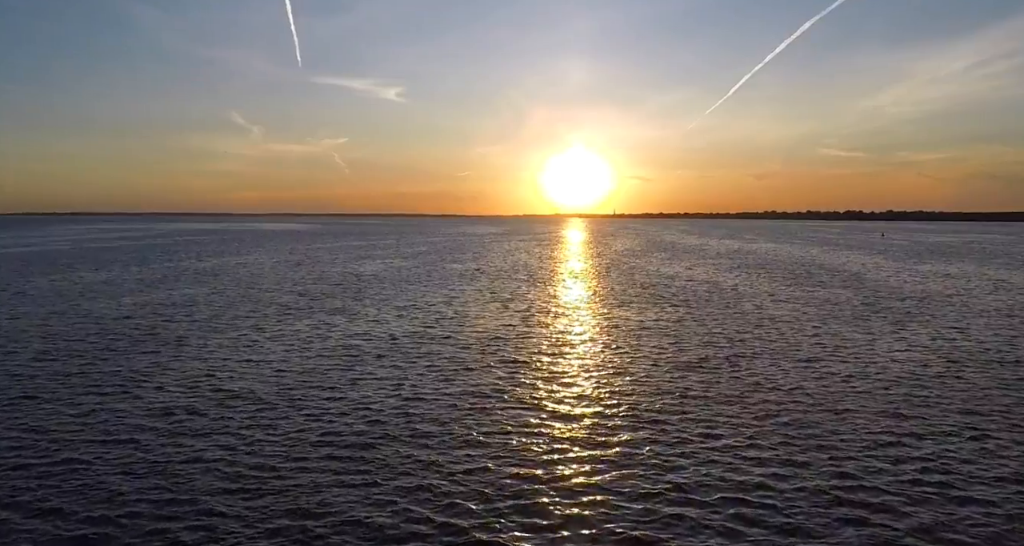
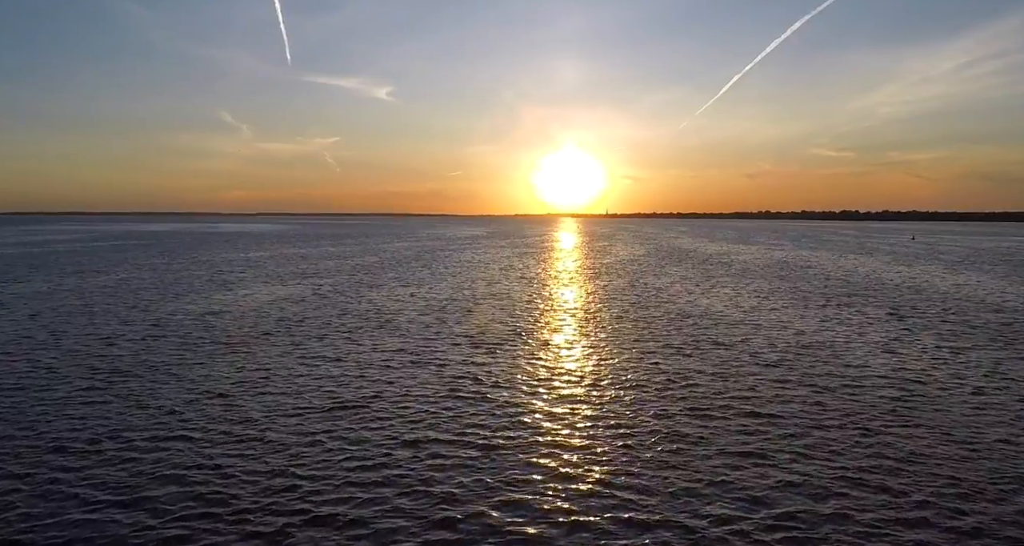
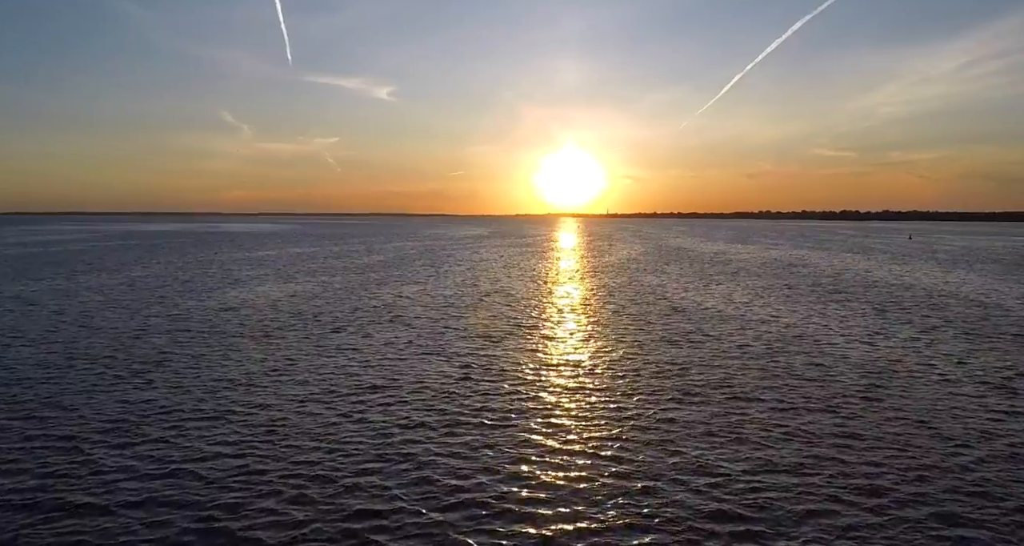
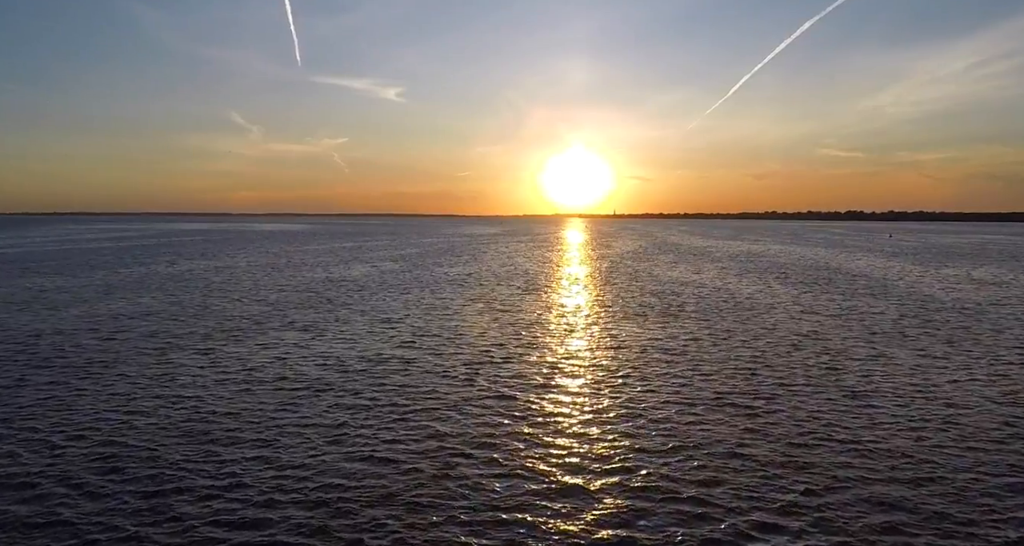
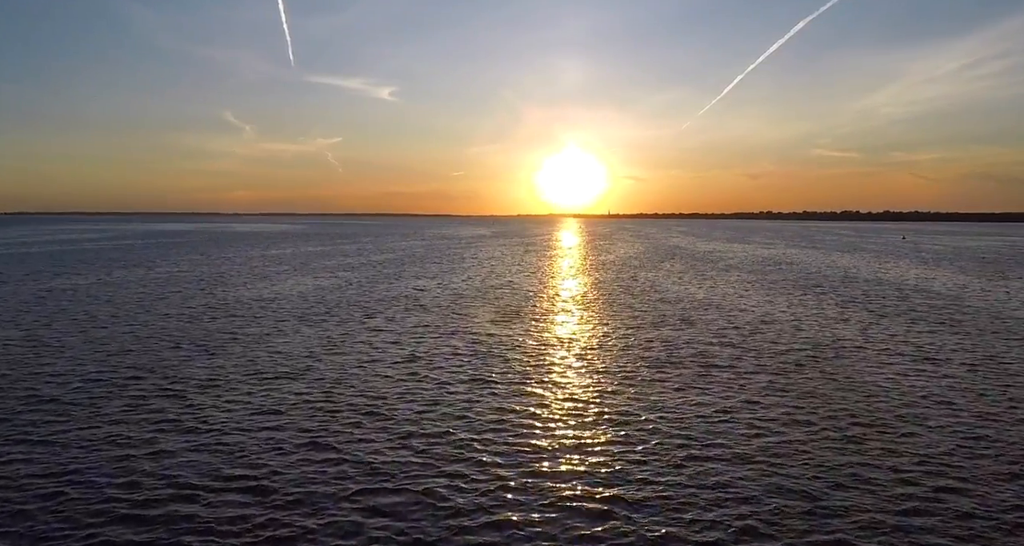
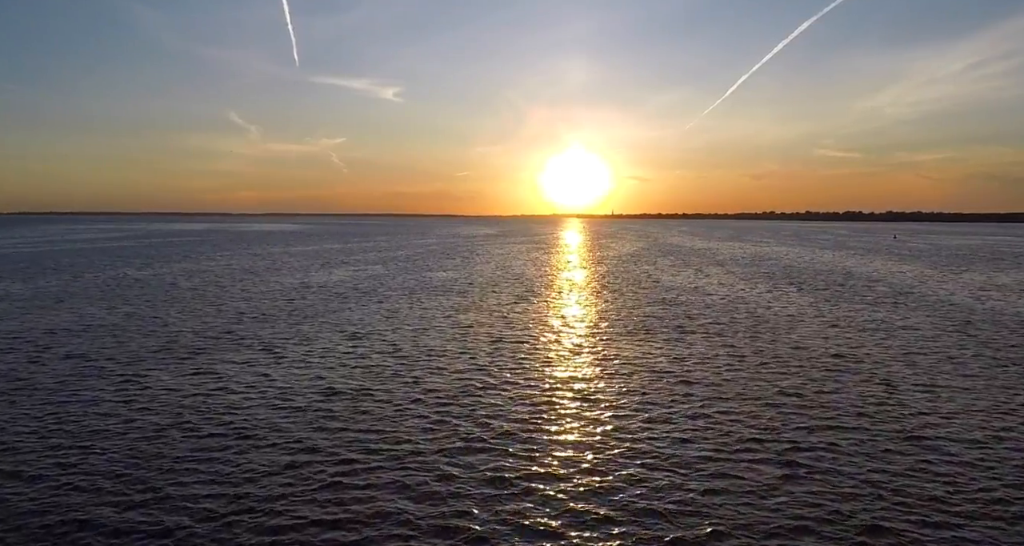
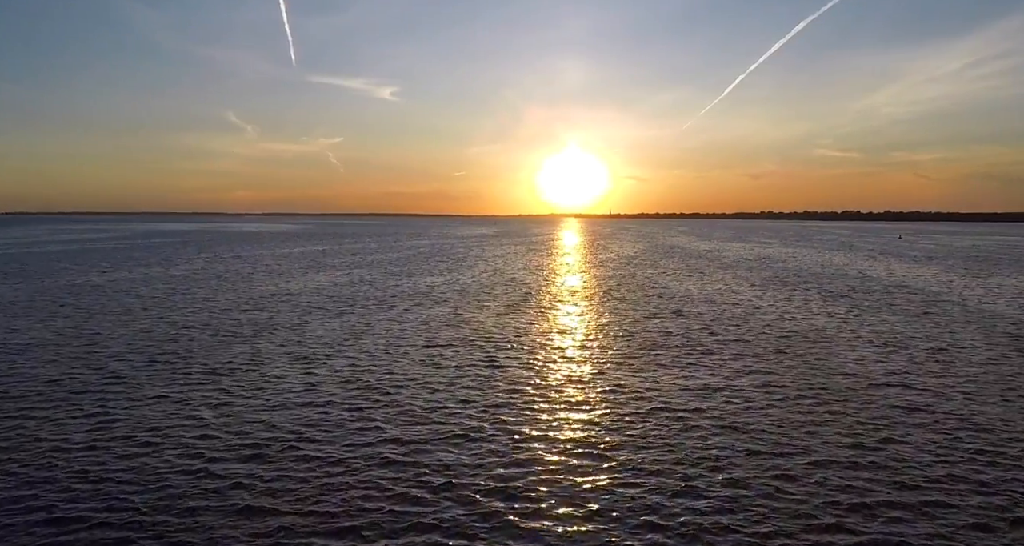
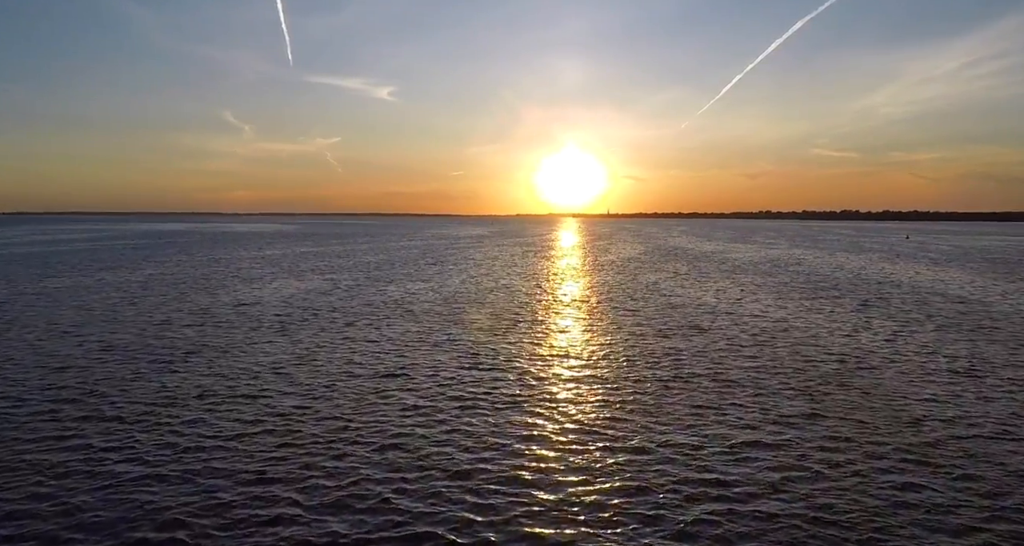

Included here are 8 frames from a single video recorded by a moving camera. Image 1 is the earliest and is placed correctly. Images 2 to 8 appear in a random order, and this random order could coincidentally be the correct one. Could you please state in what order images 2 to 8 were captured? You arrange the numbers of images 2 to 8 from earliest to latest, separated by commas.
4, 6, 7, 5, 8, 3, 2
